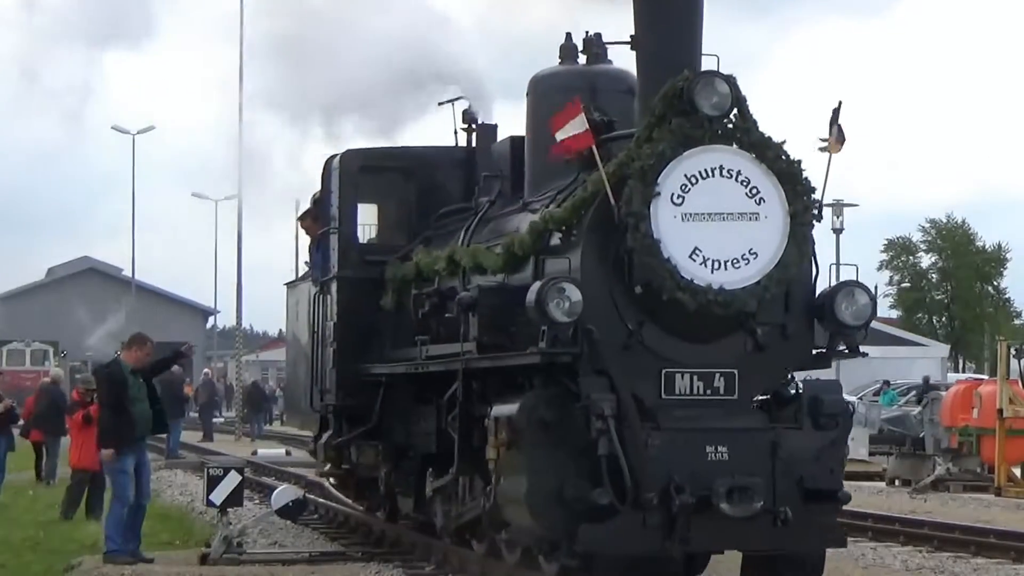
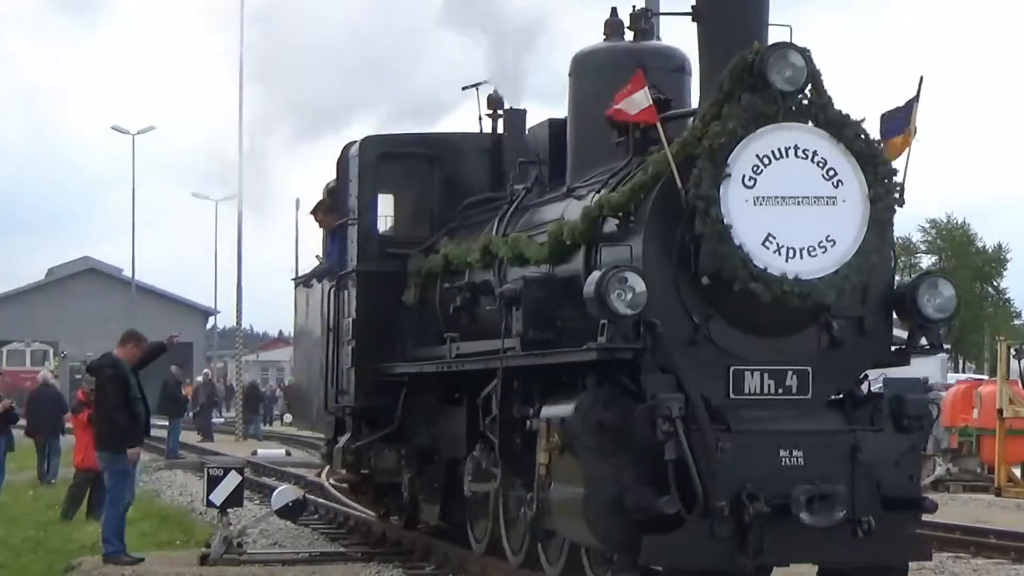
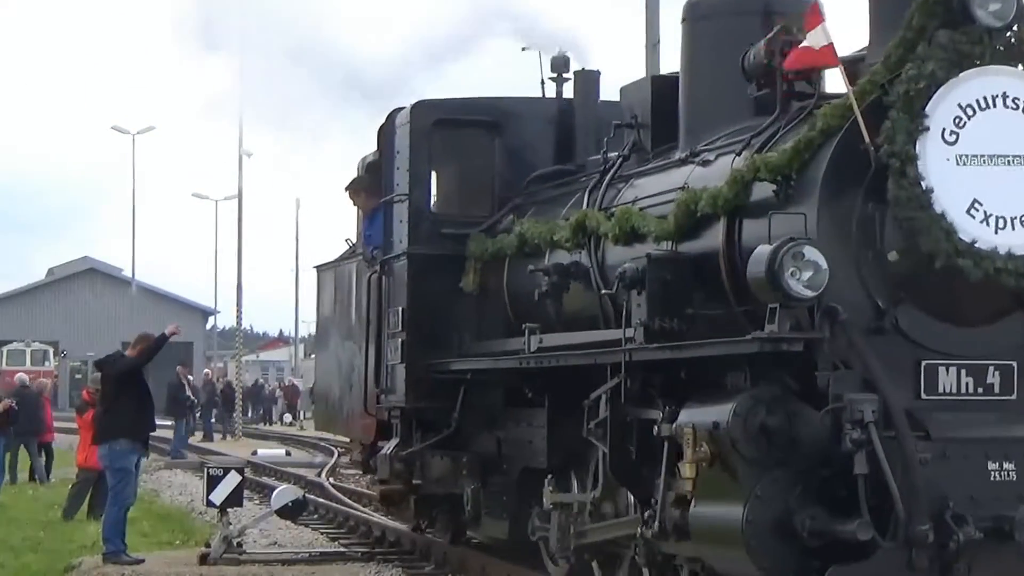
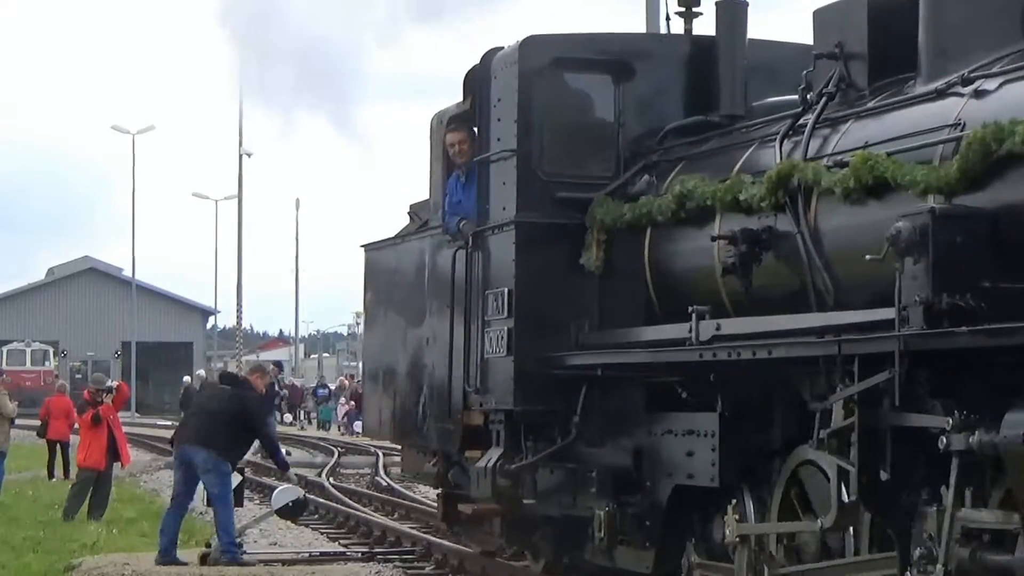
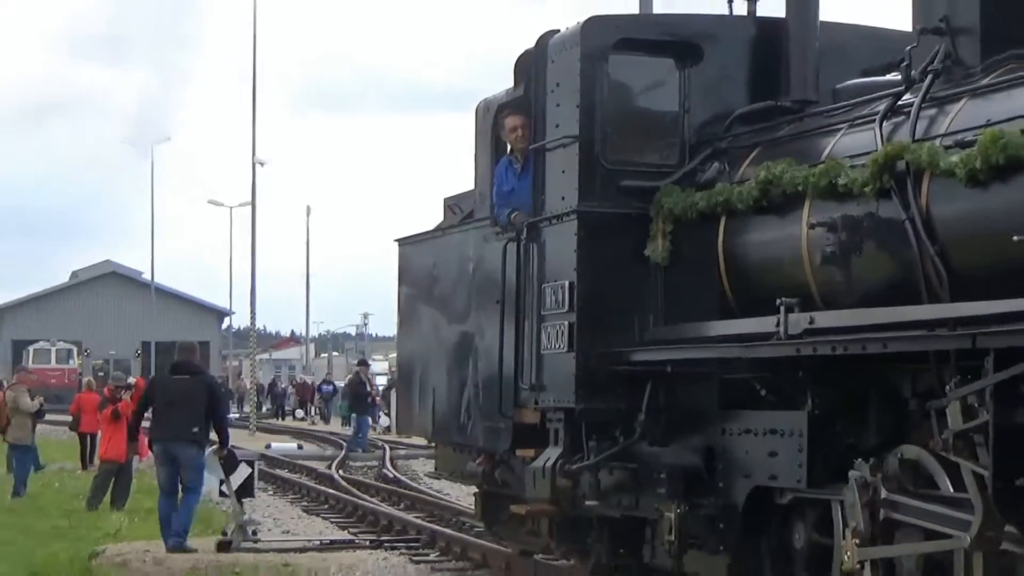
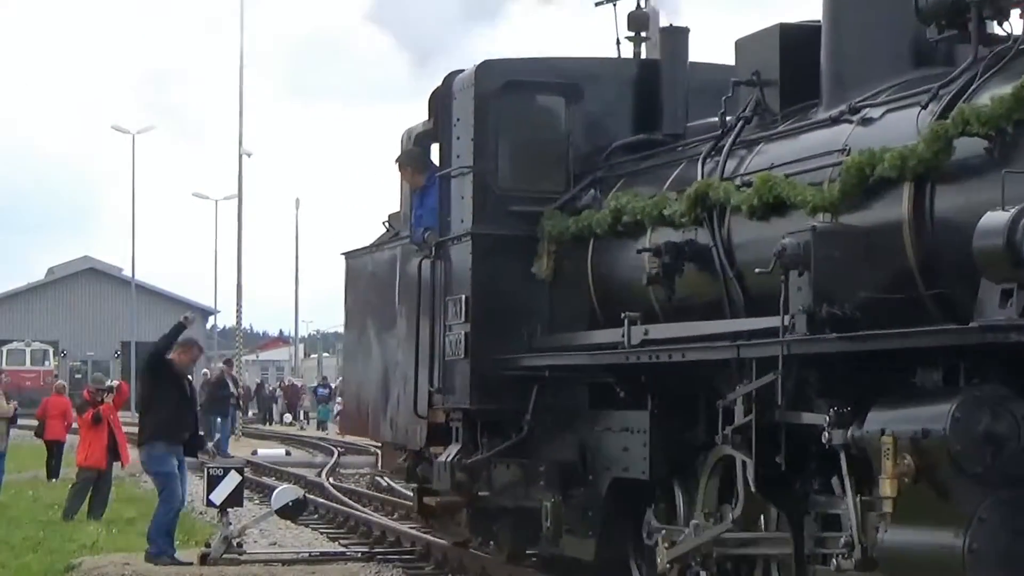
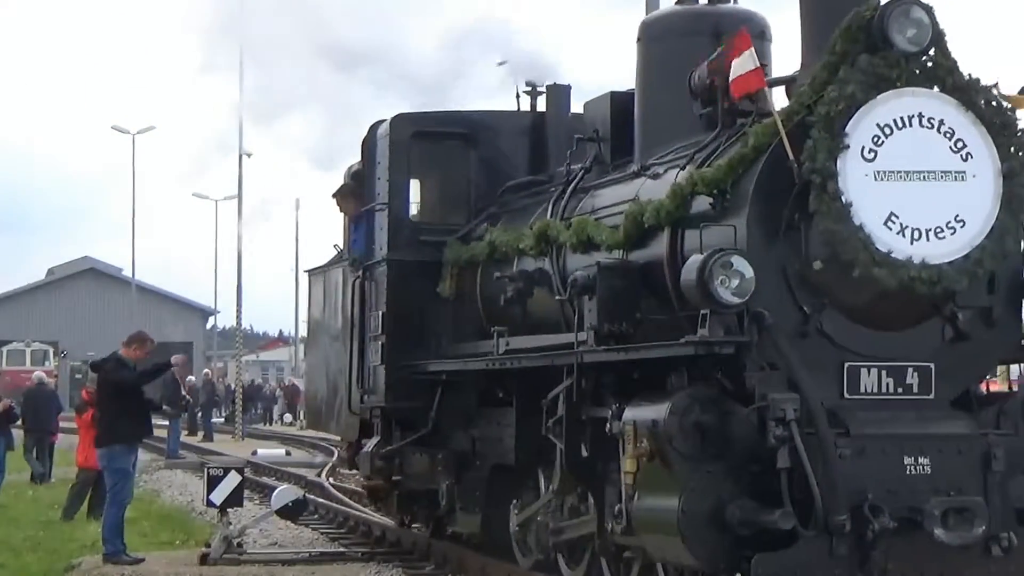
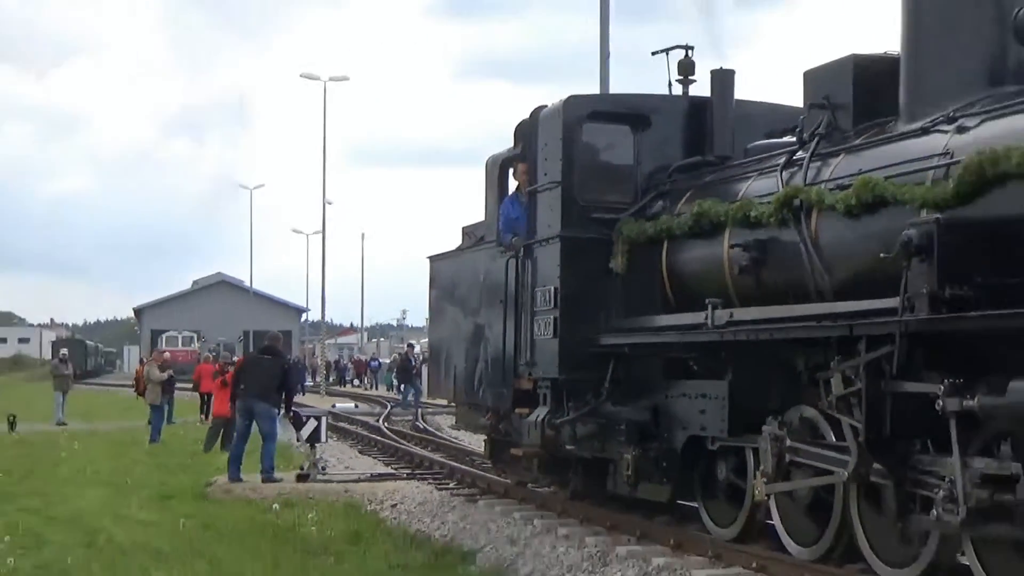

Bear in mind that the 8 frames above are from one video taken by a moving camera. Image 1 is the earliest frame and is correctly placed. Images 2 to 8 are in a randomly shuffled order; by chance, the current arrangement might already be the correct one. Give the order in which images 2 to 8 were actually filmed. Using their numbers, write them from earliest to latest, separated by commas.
2, 7, 3, 6, 4, 5, 8
